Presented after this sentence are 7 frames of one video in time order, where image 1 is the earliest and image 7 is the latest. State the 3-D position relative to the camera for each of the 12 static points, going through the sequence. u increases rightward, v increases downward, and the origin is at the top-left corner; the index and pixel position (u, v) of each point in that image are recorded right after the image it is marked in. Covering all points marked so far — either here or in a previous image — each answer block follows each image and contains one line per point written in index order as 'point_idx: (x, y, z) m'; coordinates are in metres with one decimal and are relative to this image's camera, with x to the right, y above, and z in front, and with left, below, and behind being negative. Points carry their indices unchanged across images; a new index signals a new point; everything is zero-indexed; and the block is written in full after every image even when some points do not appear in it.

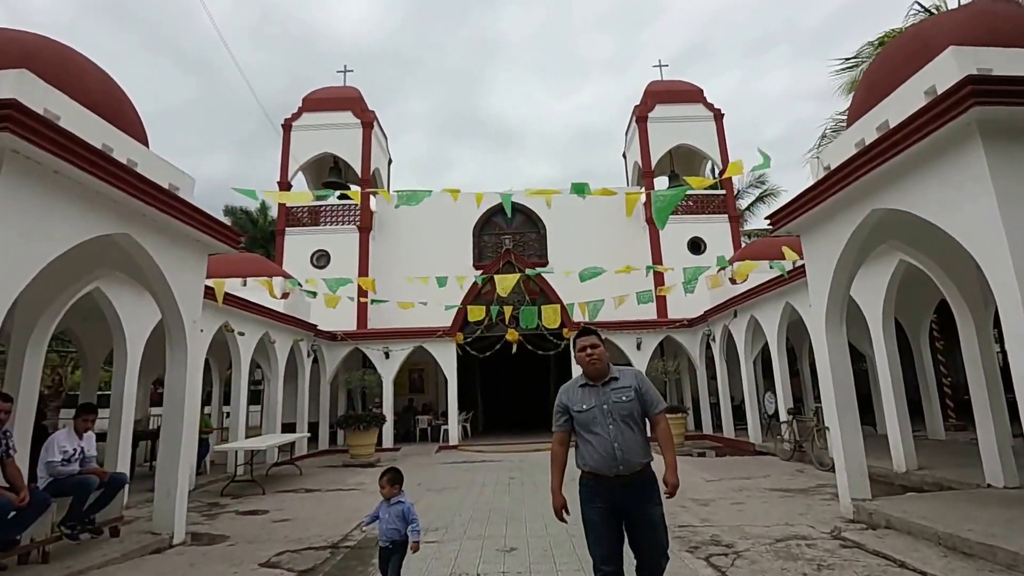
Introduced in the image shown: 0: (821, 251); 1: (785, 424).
0: (+3.2, +0.4, +6.4) m
1: (+4.8, -2.3, +10.5) m
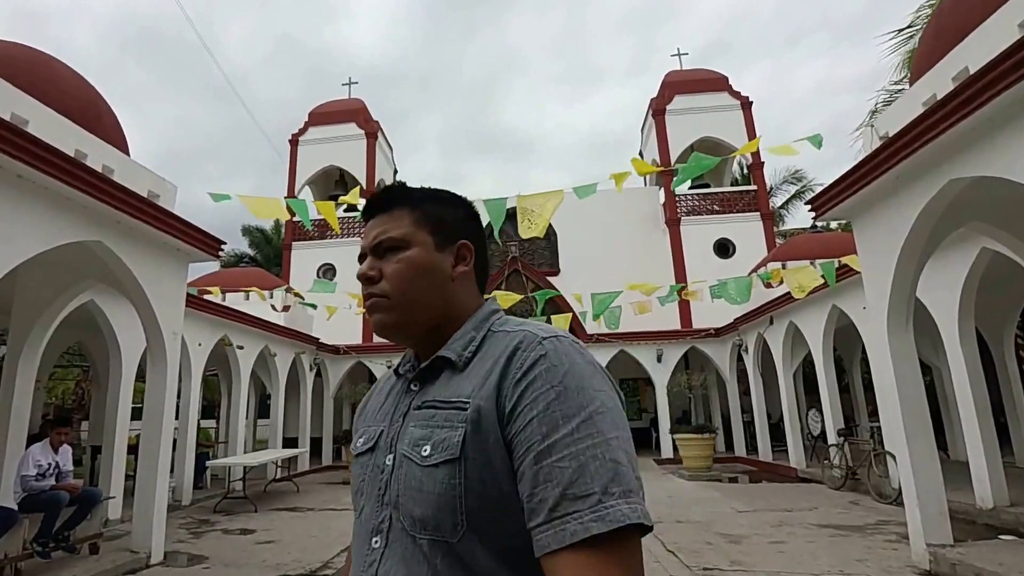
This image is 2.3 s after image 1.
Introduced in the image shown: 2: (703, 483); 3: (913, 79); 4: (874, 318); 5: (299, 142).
0: (+3.2, +0.4, +5.3) m
1: (+4.8, -2.4, +9.2) m
2: (+3.0, -3.0, +9.5) m
3: (+3.5, +1.8, +5.3) m
4: (+3.2, -0.3, +5.4) m
5: (-5.8, +4.0, +16.6) m
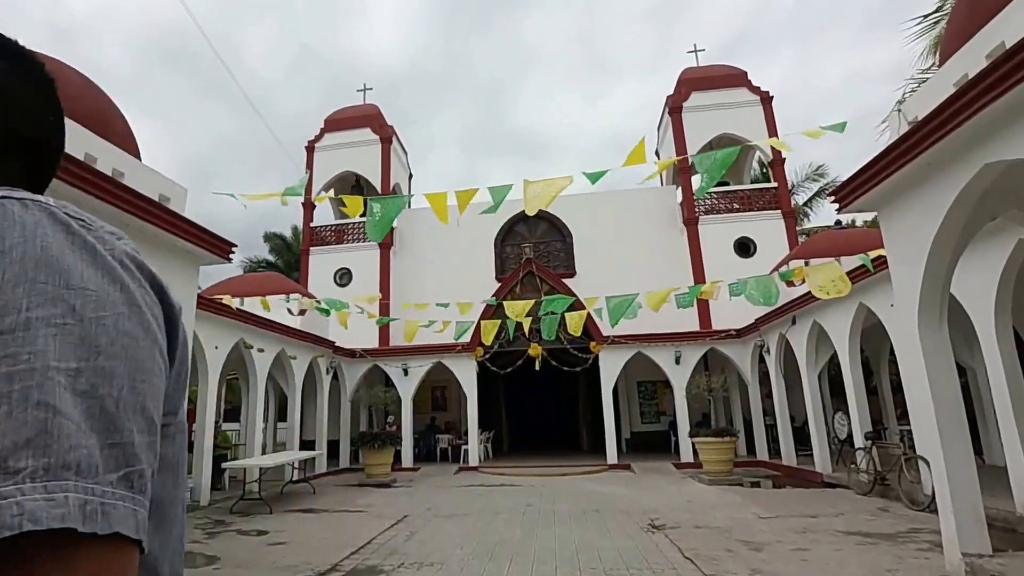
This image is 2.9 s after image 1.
0: (+3.3, +0.5, +5.0) m
1: (+5.1, -2.4, +8.9) m
2: (+3.2, -3.0, +9.2) m
3: (+3.6, +1.9, +5.0) m
4: (+3.3, -0.2, +5.1) m
5: (-5.3, +3.9, +16.6) m
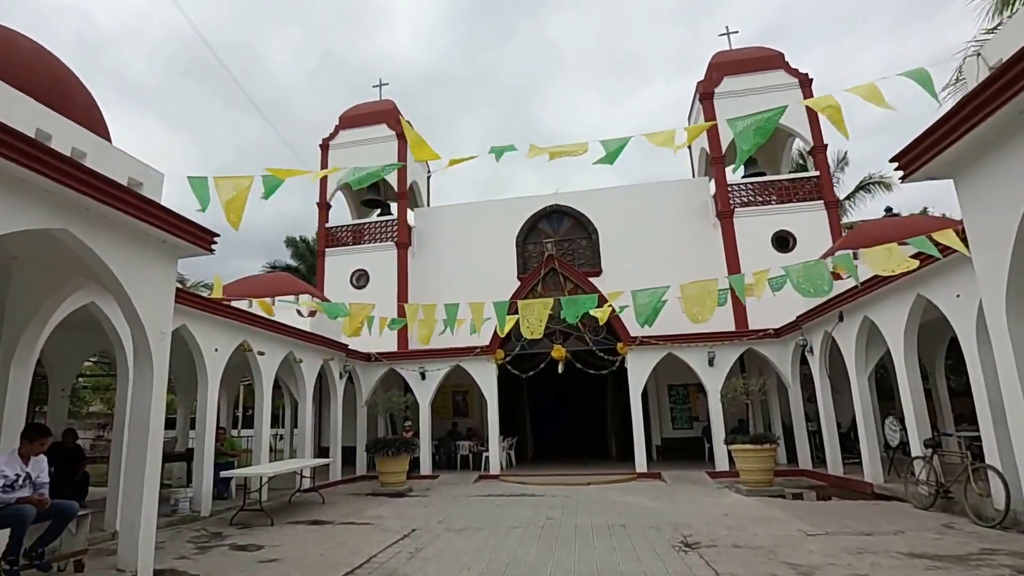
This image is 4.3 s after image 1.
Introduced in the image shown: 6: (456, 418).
0: (+3.3, +0.6, +4.3) m
1: (+5.3, -2.3, +8.0) m
2: (+3.5, -2.9, +8.4) m
3: (+3.6, +2.0, +4.3) m
4: (+3.4, -0.1, +4.4) m
5: (-4.8, +3.8, +16.3) m
6: (-1.3, -3.1, +14.4) m
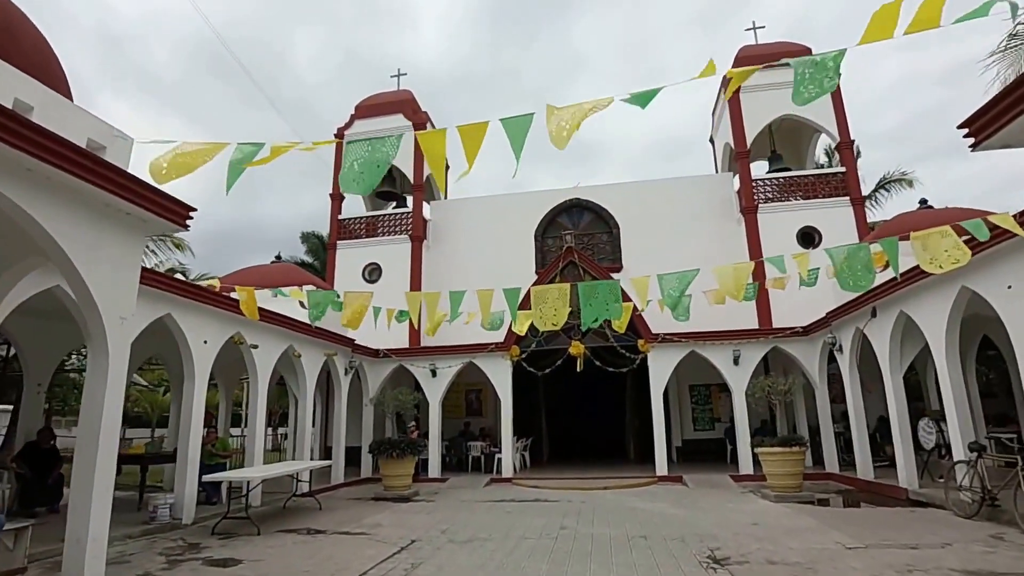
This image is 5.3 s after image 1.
0: (+3.3, +0.7, +3.7) m
1: (+5.5, -2.2, +7.4) m
2: (+3.6, -2.8, +7.8) m
3: (+3.6, +2.1, +3.7) m
4: (+3.4, 0.0, +3.9) m
5: (-4.4, +3.9, +16.0) m
6: (-1.0, -3.0, +13.9) m
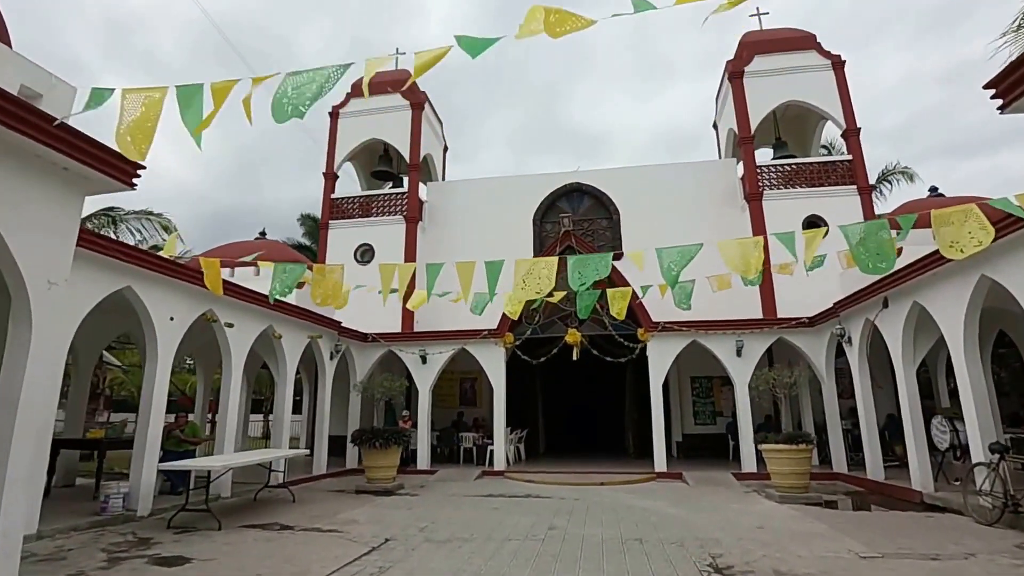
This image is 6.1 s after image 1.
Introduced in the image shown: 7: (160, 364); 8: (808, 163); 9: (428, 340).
0: (+3.2, +0.8, +3.2) m
1: (+5.3, -2.0, +6.9) m
2: (+3.5, -2.7, +7.3) m
3: (+3.6, +2.2, +3.2) m
4: (+3.3, +0.1, +3.3) m
5: (-4.4, +4.3, +15.4) m
6: (-1.1, -2.7, +13.5) m
7: (-3.8, -0.9, +6.8) m
8: (+6.2, +2.7, +12.6) m
9: (-1.6, -1.0, +11.4) m
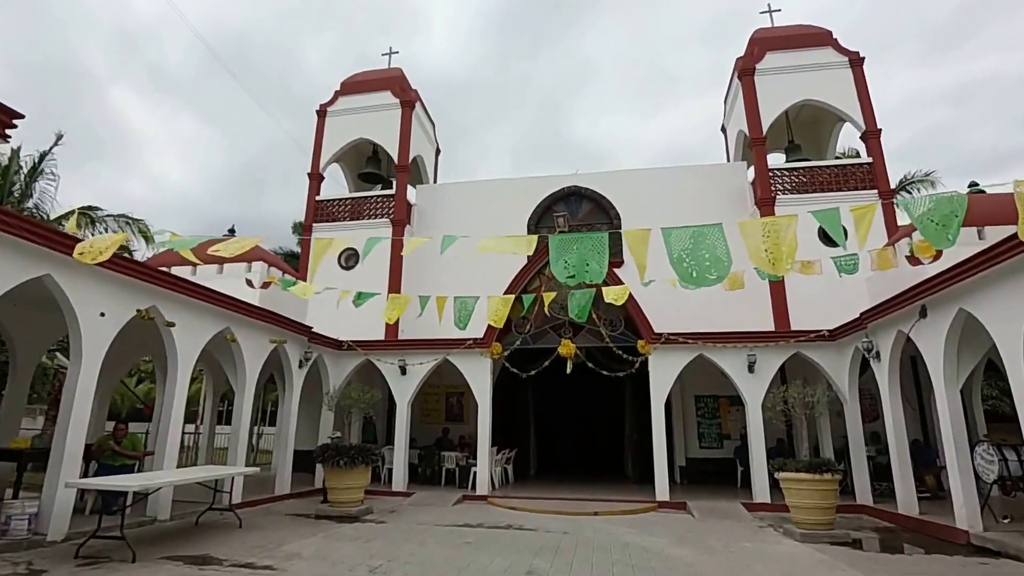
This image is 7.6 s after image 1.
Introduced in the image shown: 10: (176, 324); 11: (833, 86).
0: (+3.1, +0.9, +2.2) m
1: (+5.1, -2.1, +5.8) m
2: (+3.2, -2.7, +6.2) m
3: (+3.4, +2.3, +2.2) m
4: (+3.1, +0.2, +2.3) m
5: (-4.5, +4.2, +14.6) m
6: (-1.3, -2.8, +12.4) m
7: (-4.0, -0.8, +5.8) m
8: (+6.1, +2.4, +11.7) m
9: (-1.8, -1.0, +10.4) m
10: (-3.8, -0.4, +7.0) m
11: (+6.3, +4.0, +11.9) m
